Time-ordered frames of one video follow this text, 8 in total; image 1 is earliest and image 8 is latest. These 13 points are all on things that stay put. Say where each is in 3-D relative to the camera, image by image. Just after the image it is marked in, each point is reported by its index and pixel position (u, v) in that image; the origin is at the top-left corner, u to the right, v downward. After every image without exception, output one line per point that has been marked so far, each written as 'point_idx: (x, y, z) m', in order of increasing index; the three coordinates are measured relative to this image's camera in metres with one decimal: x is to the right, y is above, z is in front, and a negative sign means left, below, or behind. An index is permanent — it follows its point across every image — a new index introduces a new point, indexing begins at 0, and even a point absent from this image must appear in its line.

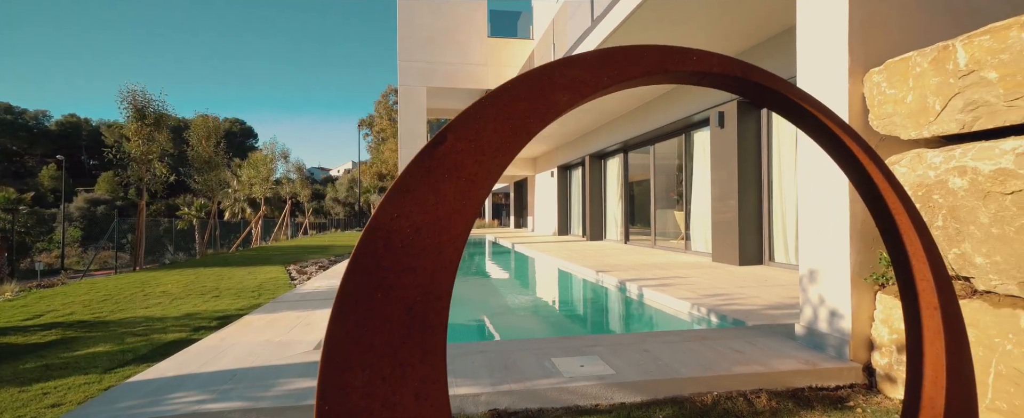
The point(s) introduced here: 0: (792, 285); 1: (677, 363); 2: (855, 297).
0: (+2.2, -0.6, +3.7) m
1: (+0.7, -0.6, +2.0) m
2: (+1.4, -0.4, +2.0) m
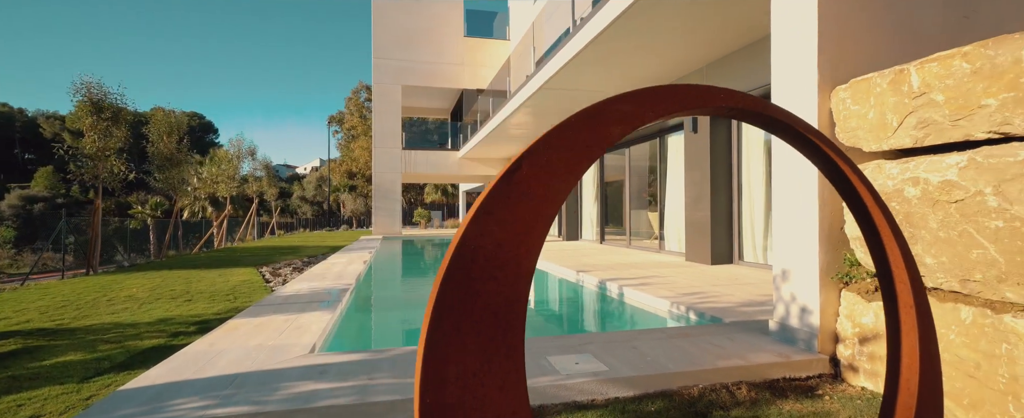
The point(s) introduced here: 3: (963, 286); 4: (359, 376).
0: (+2.1, -0.6, +4.0) m
1: (+0.7, -0.7, +2.1) m
2: (+1.4, -0.4, +2.2) m
3: (+1.6, -0.3, +1.7) m
4: (-0.6, -0.7, +1.9) m
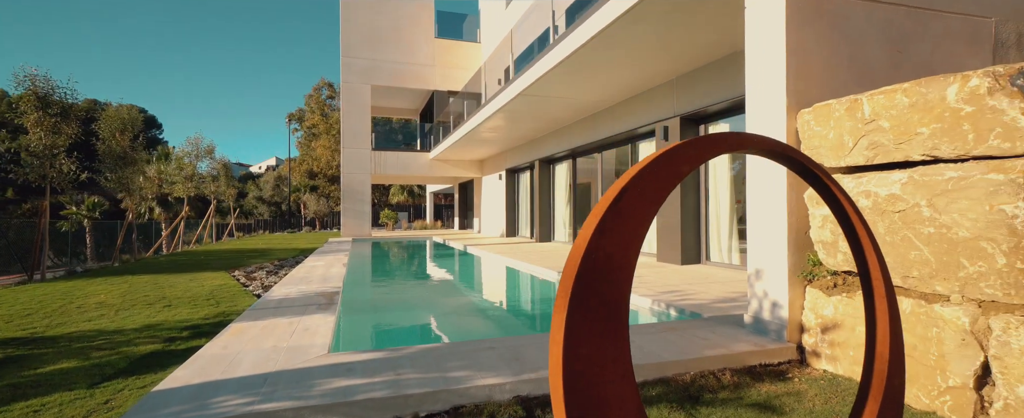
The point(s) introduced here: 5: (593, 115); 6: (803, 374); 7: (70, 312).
0: (+2.0, -0.6, +4.3) m
1: (+0.7, -0.7, +2.3) m
2: (+1.5, -0.4, +2.5) m
3: (+1.6, -0.3, +2.0) m
4: (-0.5, -0.7, +2.0) m
5: (+1.4, +1.6, +8.0) m
6: (+1.4, -0.8, +2.3) m
7: (-3.7, -0.8, +3.9) m
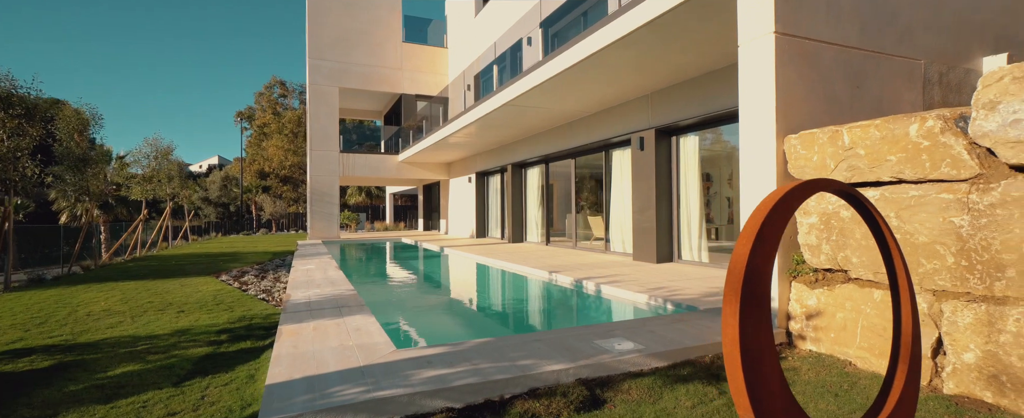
0: (+2.0, -0.7, +4.9) m
1: (+1.0, -0.7, +2.8) m
2: (+1.7, -0.5, +3.0) m
3: (+1.9, -0.4, +2.5) m
4: (-0.2, -0.7, +2.3) m
5: (+1.0, +1.5, +8.5) m
6: (+1.6, -0.8, +2.8) m
7: (-3.5, -0.9, +3.9) m
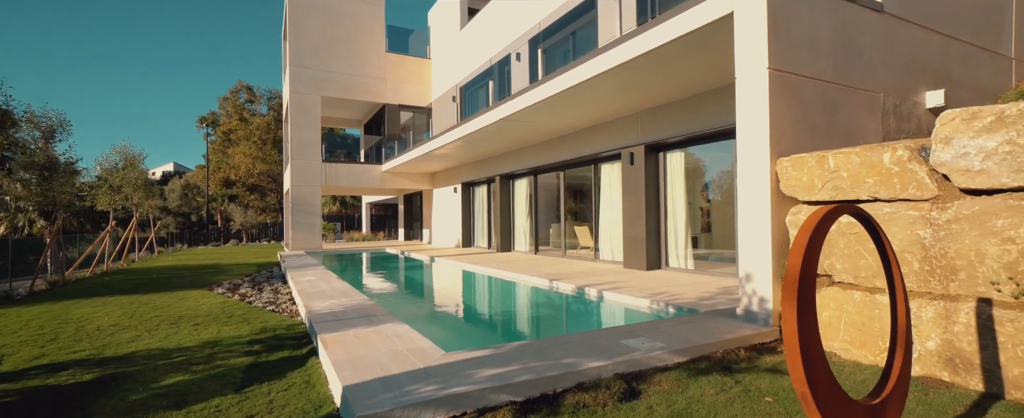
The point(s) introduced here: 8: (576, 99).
0: (+2.1, -0.8, +5.3) m
1: (+1.2, -0.8, +3.1) m
2: (+1.9, -0.6, +3.4) m
3: (+2.1, -0.4, +3.0) m
4: (0.0, -0.8, +2.6) m
5: (+0.8, +1.3, +8.9) m
6: (+1.9, -0.9, +3.2) m
7: (-3.4, -1.0, +3.9) m
8: (+0.9, +1.5, +6.5) m
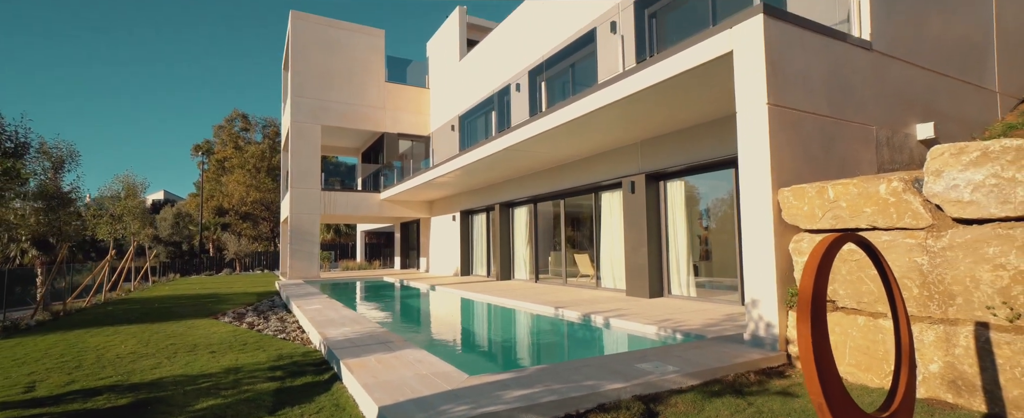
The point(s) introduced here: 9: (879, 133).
0: (+2.1, -1.2, +5.4) m
1: (+1.3, -1.0, +3.2) m
2: (+2.0, -0.8, +3.5) m
3: (+2.3, -0.6, +3.1) m
4: (+0.1, -1.0, +2.7) m
5: (+0.8, +0.8, +9.1) m
6: (+2.0, -1.1, +3.3) m
7: (-3.3, -1.3, +3.9) m
8: (+0.9, +1.1, +6.8) m
9: (+3.5, +0.7, +4.6) m
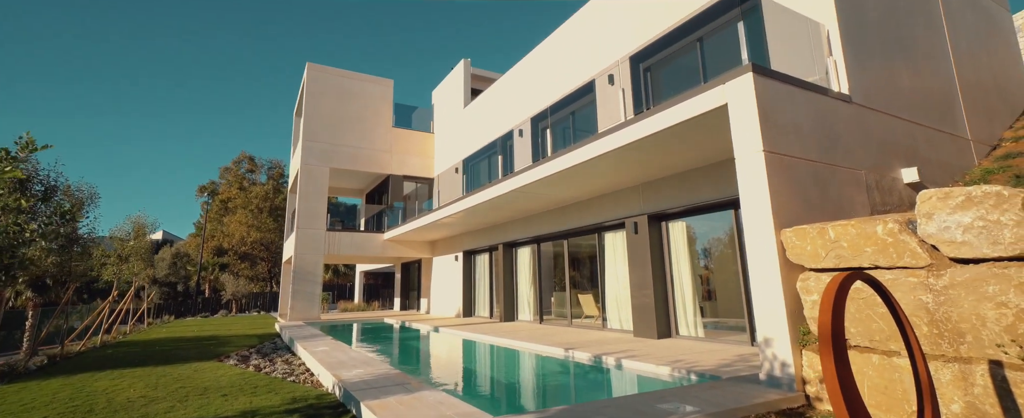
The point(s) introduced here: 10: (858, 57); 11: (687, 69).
0: (+2.3, -1.6, +5.4) m
1: (+1.5, -1.3, +3.3) m
2: (+2.1, -1.1, +3.6) m
3: (+2.4, -0.9, +3.2) m
4: (+0.3, -1.2, +2.7) m
5: (+0.9, 0.0, +9.2) m
6: (+2.1, -1.4, +3.3) m
7: (-3.2, -1.6, +3.9) m
8: (+1.1, +0.5, +6.9) m
9: (+3.6, +0.3, +4.7) m
10: (+3.7, +1.6, +5.1) m
11: (+2.0, +1.5, +5.4) m
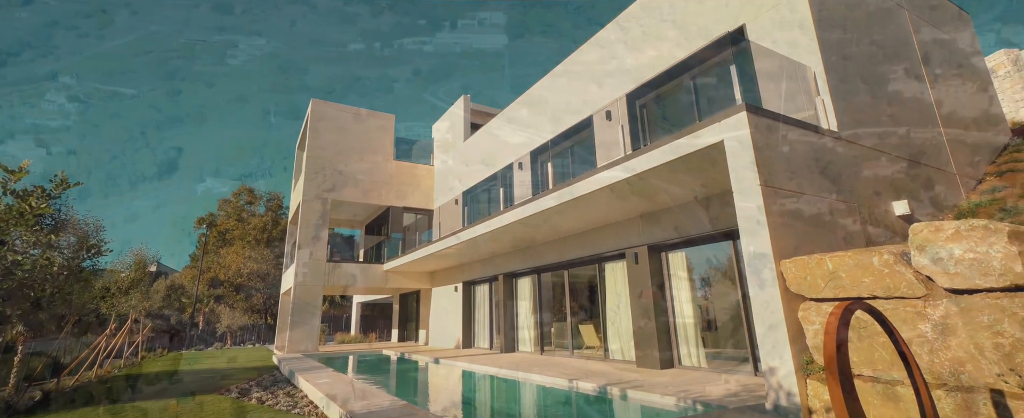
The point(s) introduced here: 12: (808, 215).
0: (+2.3, -2.0, +5.5) m
1: (+1.5, -1.5, +3.3) m
2: (+2.2, -1.3, +3.6) m
3: (+2.5, -1.1, +3.3) m
4: (+0.4, -1.4, +2.7) m
5: (+0.9, -0.6, +9.4) m
6: (+2.2, -1.7, +3.4) m
7: (-3.1, -1.9, +3.9) m
8: (+1.1, +0.1, +7.1) m
9: (+3.7, 0.0, +4.9) m
10: (+3.7, +1.3, +5.3) m
11: (+2.0, +1.2, +5.6) m
12: (+2.7, -0.1, +4.3) m
